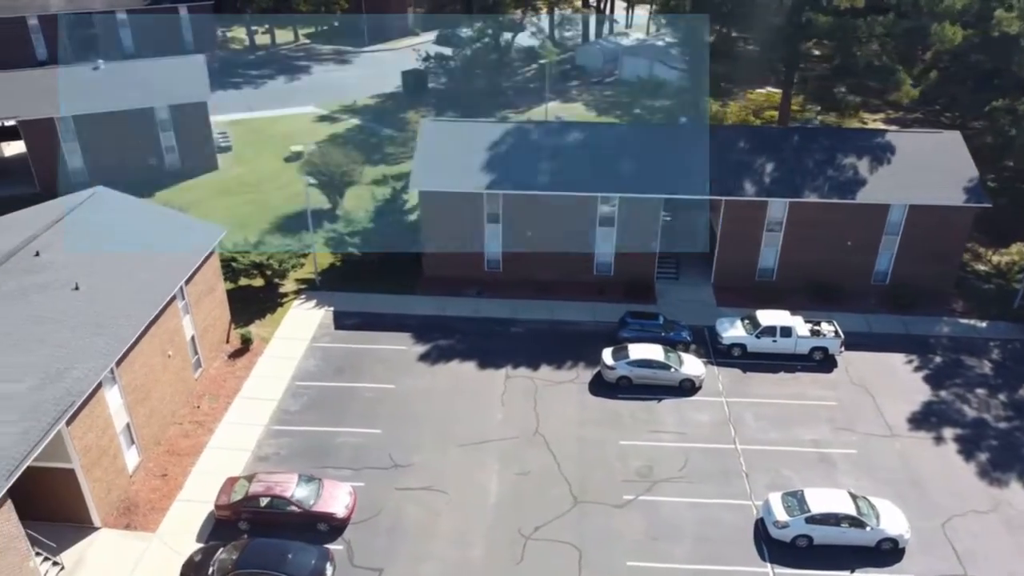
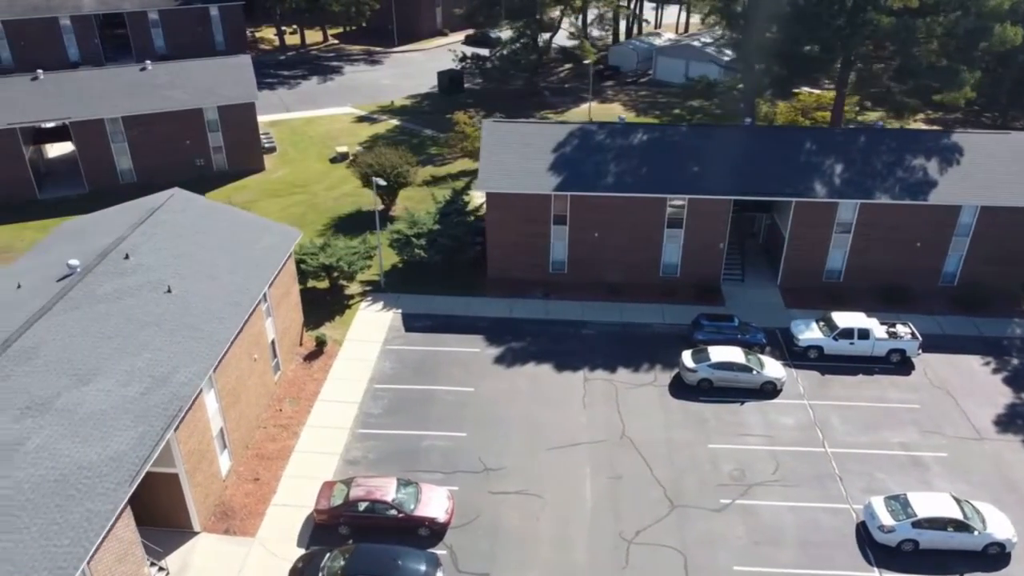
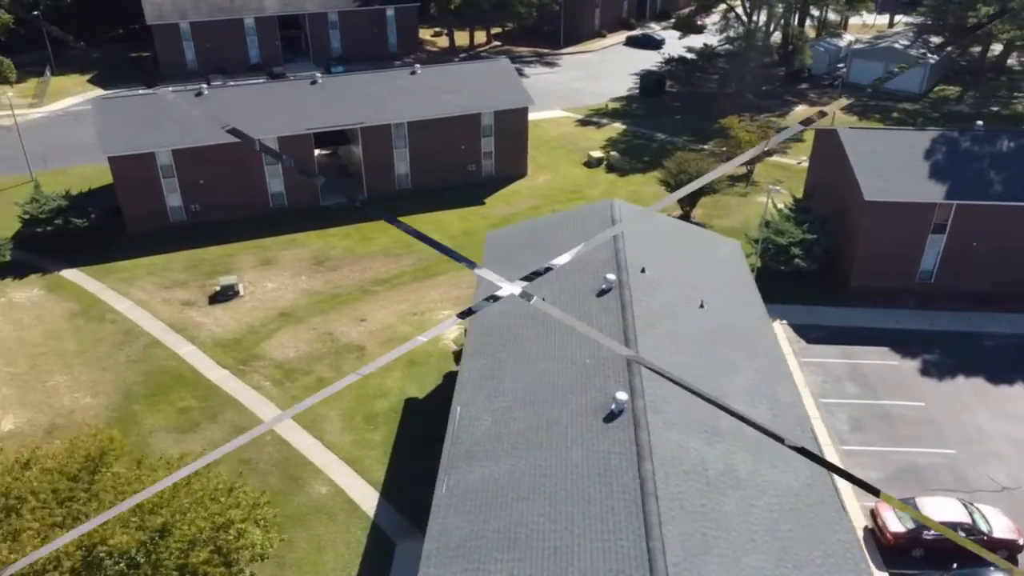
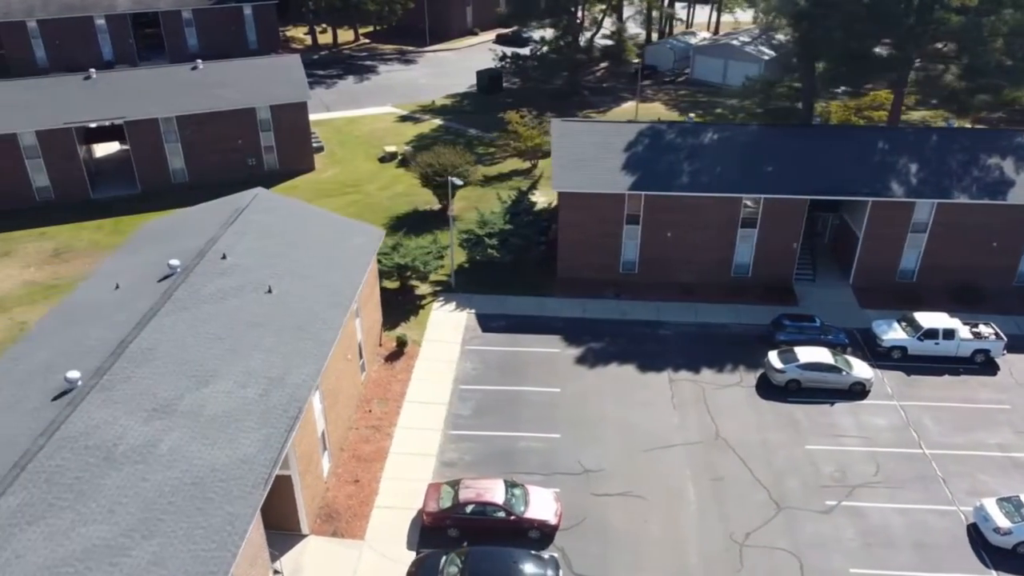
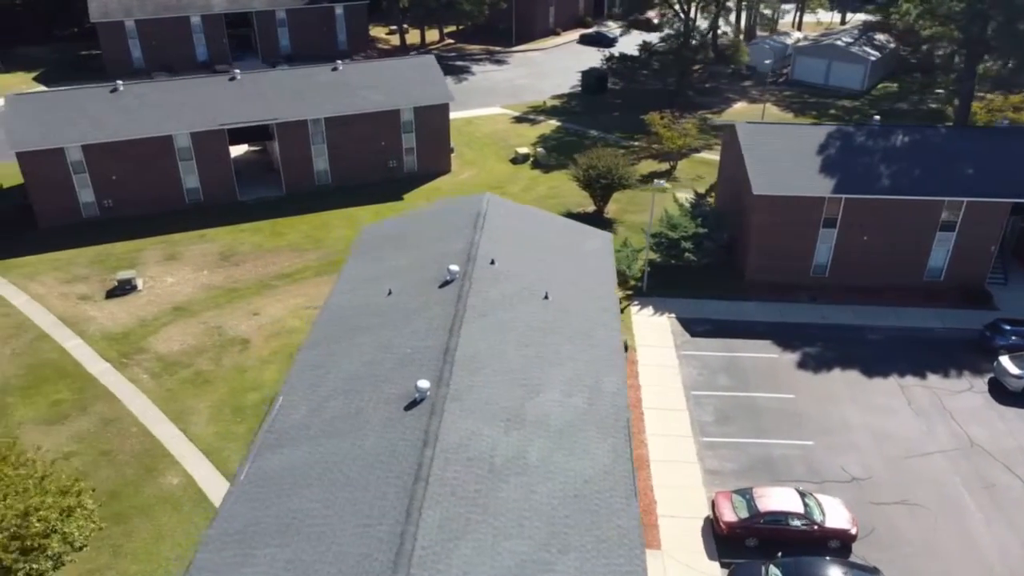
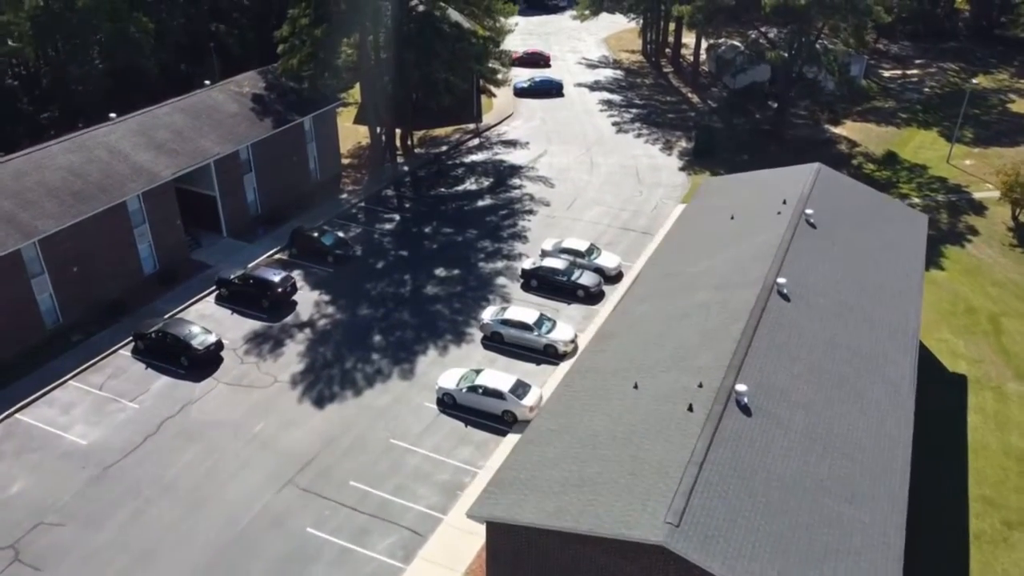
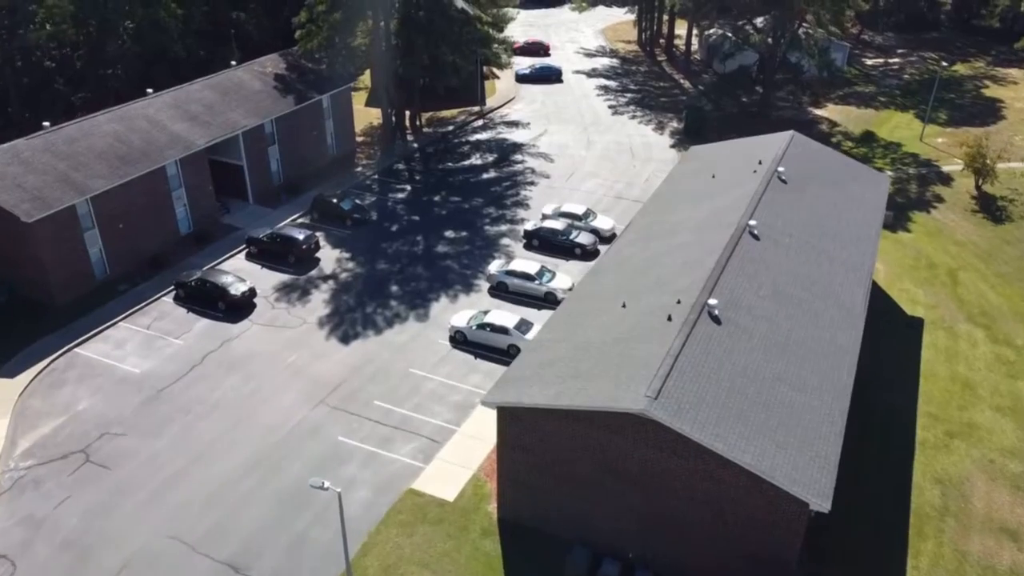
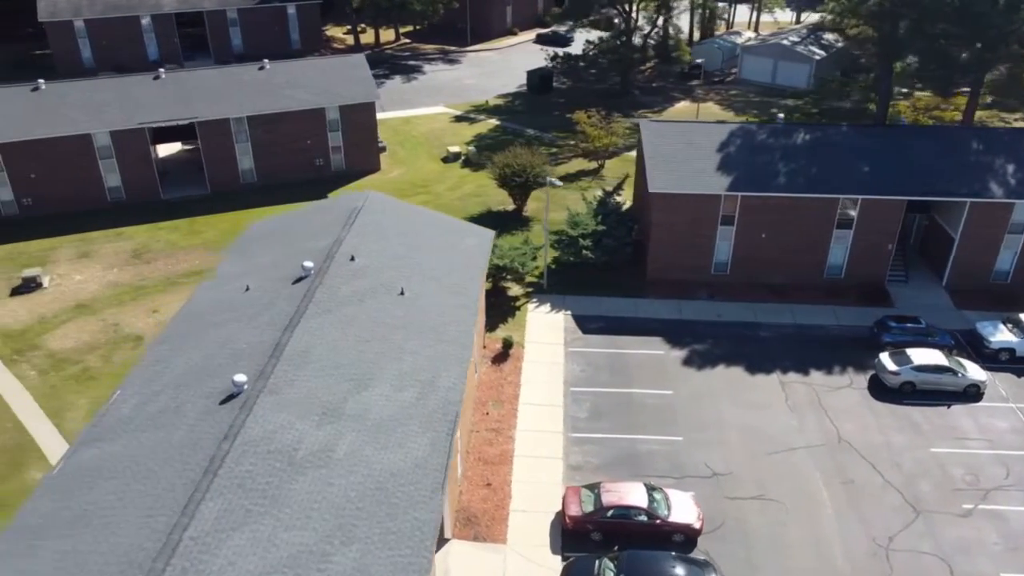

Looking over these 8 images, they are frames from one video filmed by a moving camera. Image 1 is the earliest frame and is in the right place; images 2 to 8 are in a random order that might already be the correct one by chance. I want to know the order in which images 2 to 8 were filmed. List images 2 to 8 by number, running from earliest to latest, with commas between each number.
2, 4, 8, 5, 3, 7, 6
